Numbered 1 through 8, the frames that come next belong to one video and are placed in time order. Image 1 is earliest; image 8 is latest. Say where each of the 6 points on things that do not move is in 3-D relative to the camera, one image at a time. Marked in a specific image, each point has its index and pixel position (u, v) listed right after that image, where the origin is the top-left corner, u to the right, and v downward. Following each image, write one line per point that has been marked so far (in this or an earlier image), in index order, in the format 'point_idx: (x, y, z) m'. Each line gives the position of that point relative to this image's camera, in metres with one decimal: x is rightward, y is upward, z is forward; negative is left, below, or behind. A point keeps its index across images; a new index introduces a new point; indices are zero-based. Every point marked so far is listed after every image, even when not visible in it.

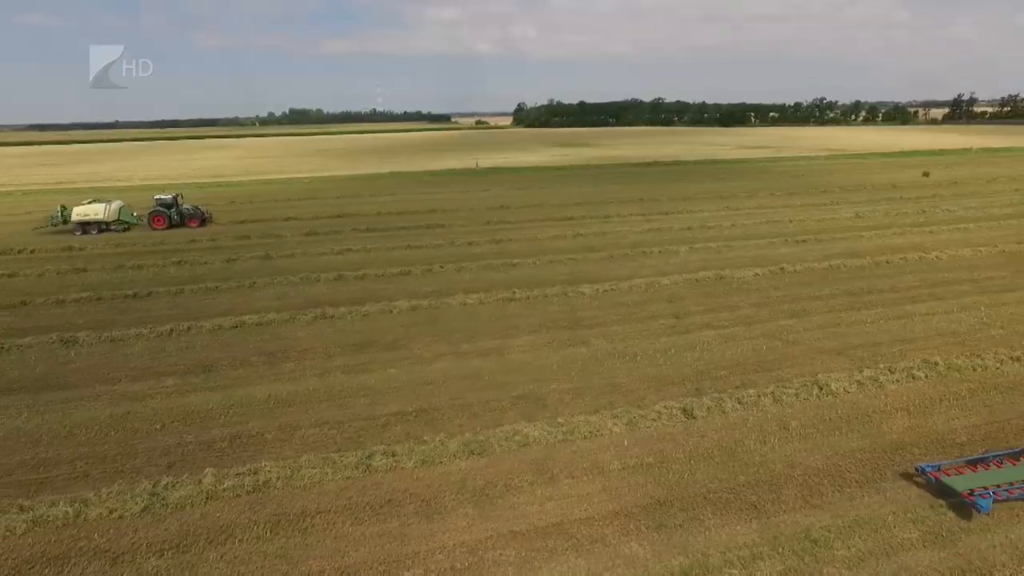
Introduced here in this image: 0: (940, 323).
0: (+9.7, -0.8, +14.4) m
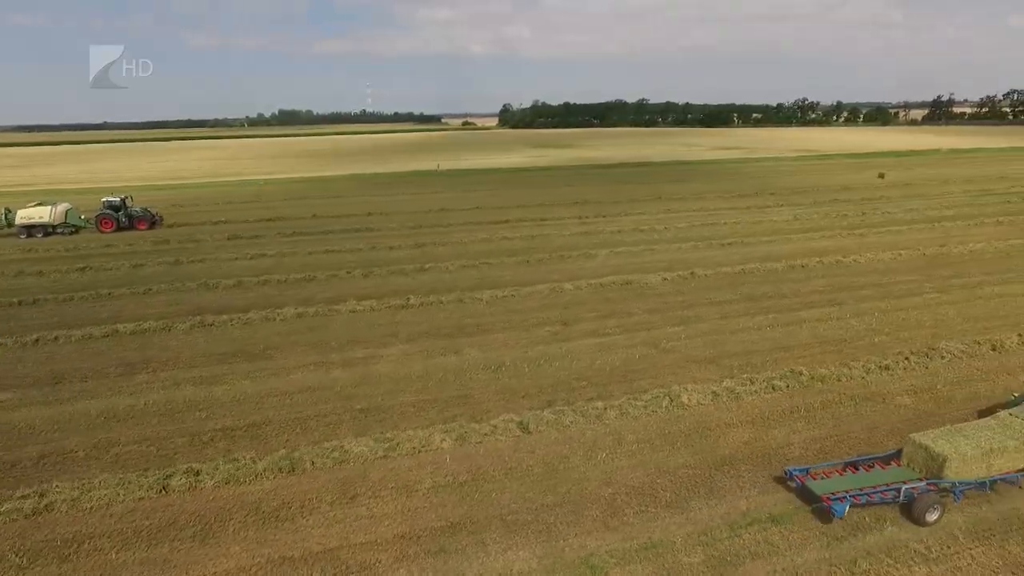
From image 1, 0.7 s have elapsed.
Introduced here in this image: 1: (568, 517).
0: (+7.0, -0.9, +14.1) m
1: (+0.7, -2.9, +7.9) m
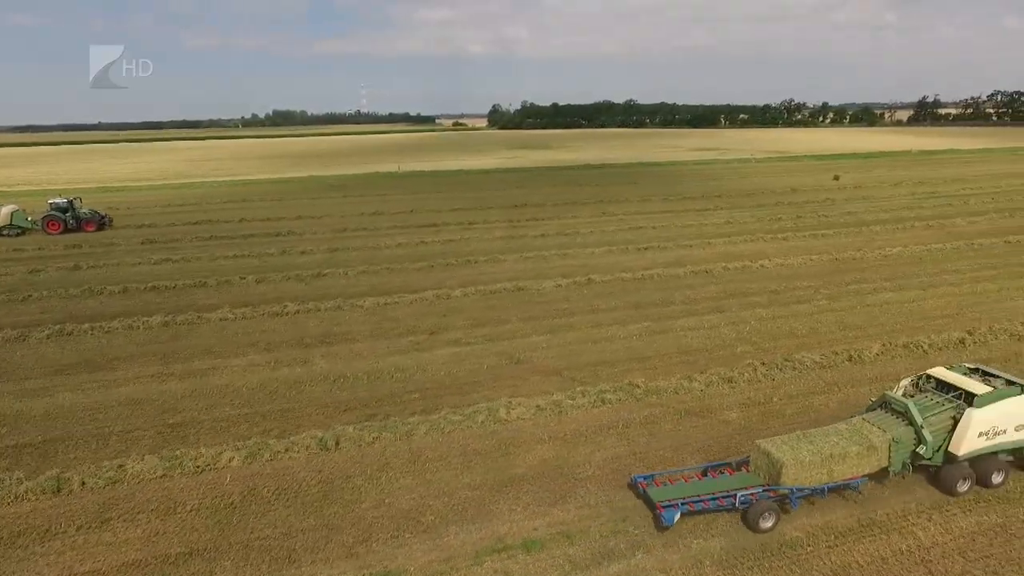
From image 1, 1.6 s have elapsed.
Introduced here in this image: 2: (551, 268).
0: (+3.9, -1.1, +13.7) m
1: (-2.3, -3.1, +7.6) m
2: (+1.3, +0.6, +19.9) m
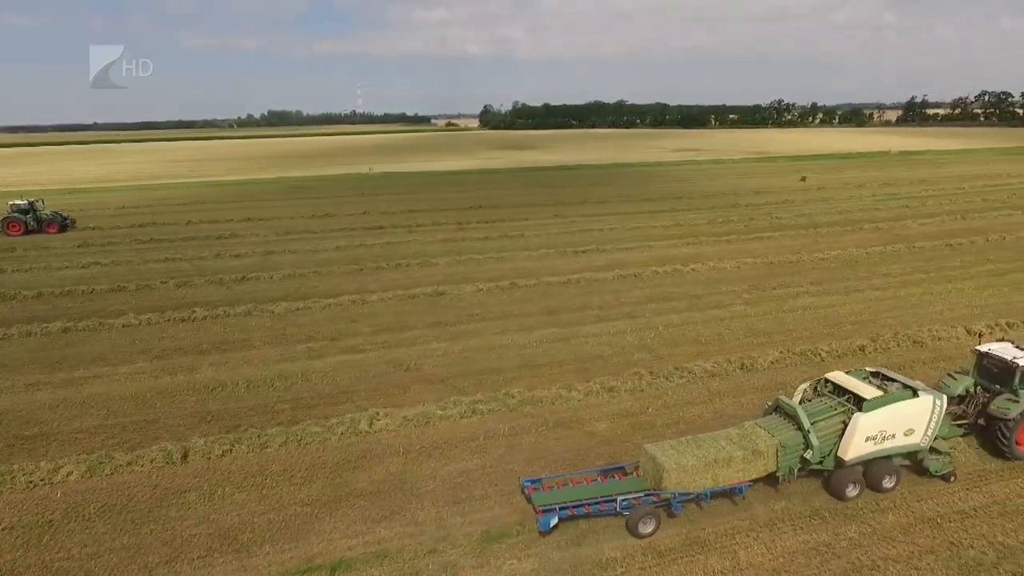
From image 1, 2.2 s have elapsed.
0: (+1.7, -1.2, +13.5) m
1: (-4.5, -3.2, +7.3) m
2: (-1.0, +0.5, +19.6) m
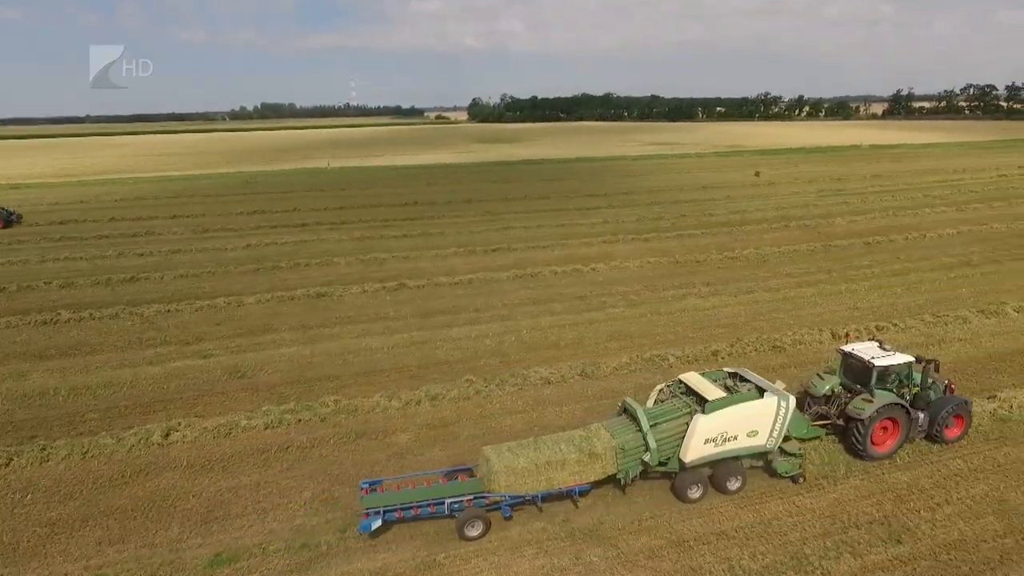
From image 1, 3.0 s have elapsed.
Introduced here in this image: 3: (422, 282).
0: (-1.4, -1.3, +13.1) m
1: (-7.6, -3.3, +6.9) m
2: (-4.1, +0.5, +19.2) m
3: (-2.6, +0.2, +18.1) m
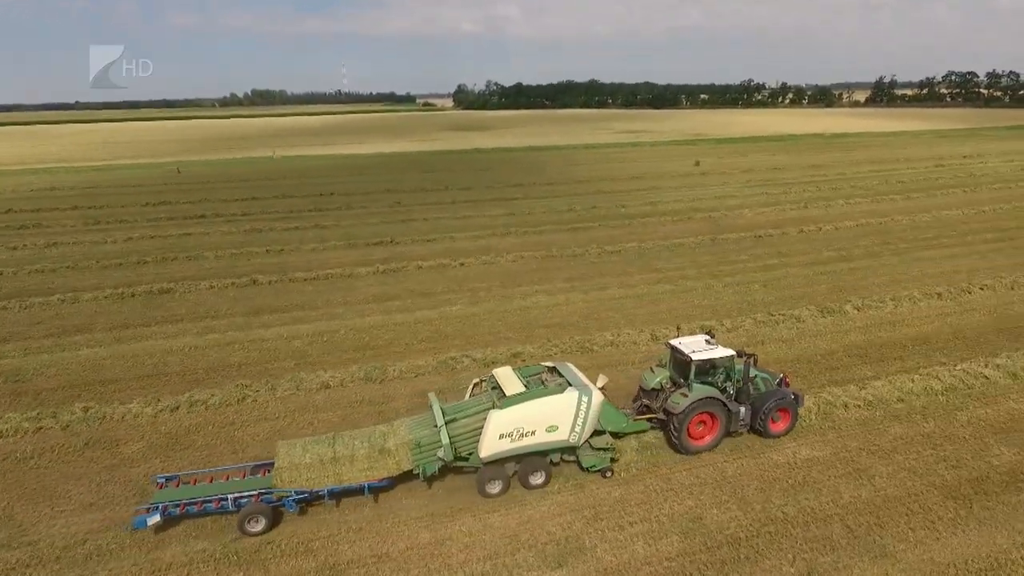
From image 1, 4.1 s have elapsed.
0: (-5.4, -1.3, +12.7) m
1: (-11.6, -3.4, +6.5) m
2: (-8.1, +0.6, +18.7) m
3: (-6.5, +0.3, +17.6) m
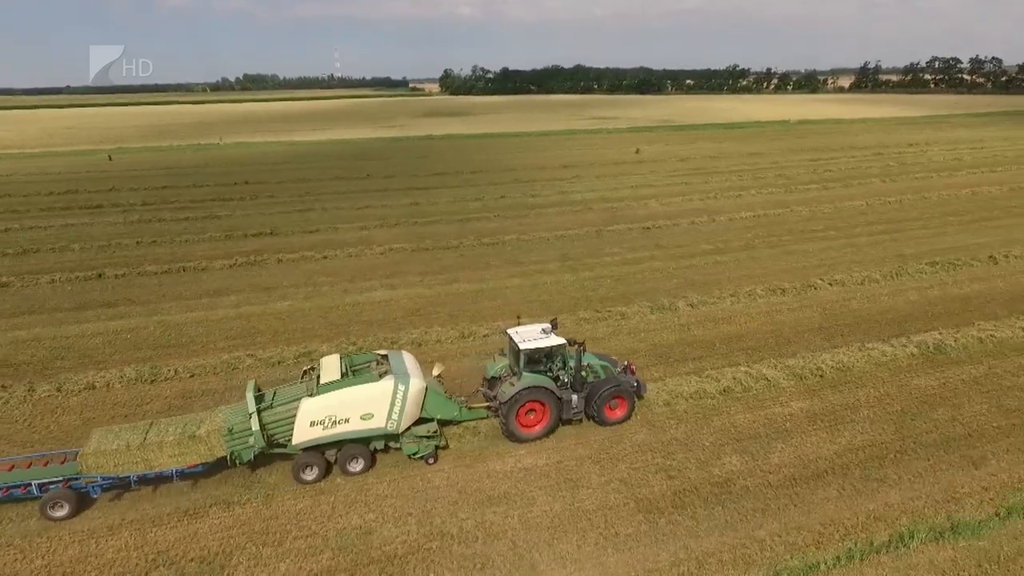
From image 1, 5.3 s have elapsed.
0: (-9.3, -1.2, +12.3) m
1: (-15.5, -3.5, +6.1) m
2: (-12.0, +0.8, +18.3) m
3: (-10.5, +0.4, +17.1) m
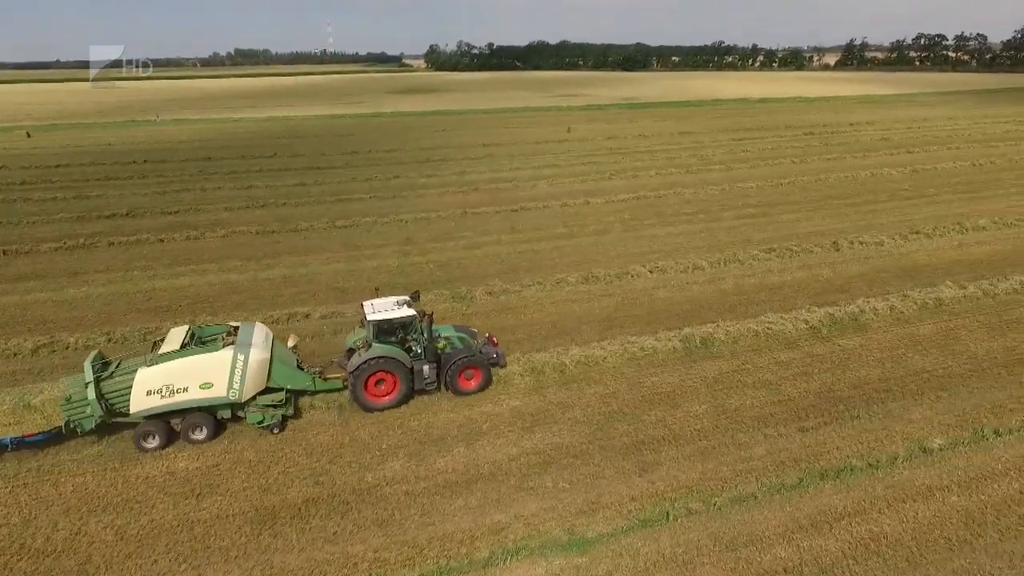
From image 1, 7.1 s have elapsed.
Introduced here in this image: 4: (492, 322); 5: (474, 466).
0: (-13.7, -1.0, +11.7) m
1: (-19.9, -3.4, +5.6) m
2: (-16.5, +1.3, +17.7) m
3: (-14.9, +0.9, +16.5) m
4: (-0.5, -0.7, +12.1) m
5: (-0.5, -2.2, +7.9) m
